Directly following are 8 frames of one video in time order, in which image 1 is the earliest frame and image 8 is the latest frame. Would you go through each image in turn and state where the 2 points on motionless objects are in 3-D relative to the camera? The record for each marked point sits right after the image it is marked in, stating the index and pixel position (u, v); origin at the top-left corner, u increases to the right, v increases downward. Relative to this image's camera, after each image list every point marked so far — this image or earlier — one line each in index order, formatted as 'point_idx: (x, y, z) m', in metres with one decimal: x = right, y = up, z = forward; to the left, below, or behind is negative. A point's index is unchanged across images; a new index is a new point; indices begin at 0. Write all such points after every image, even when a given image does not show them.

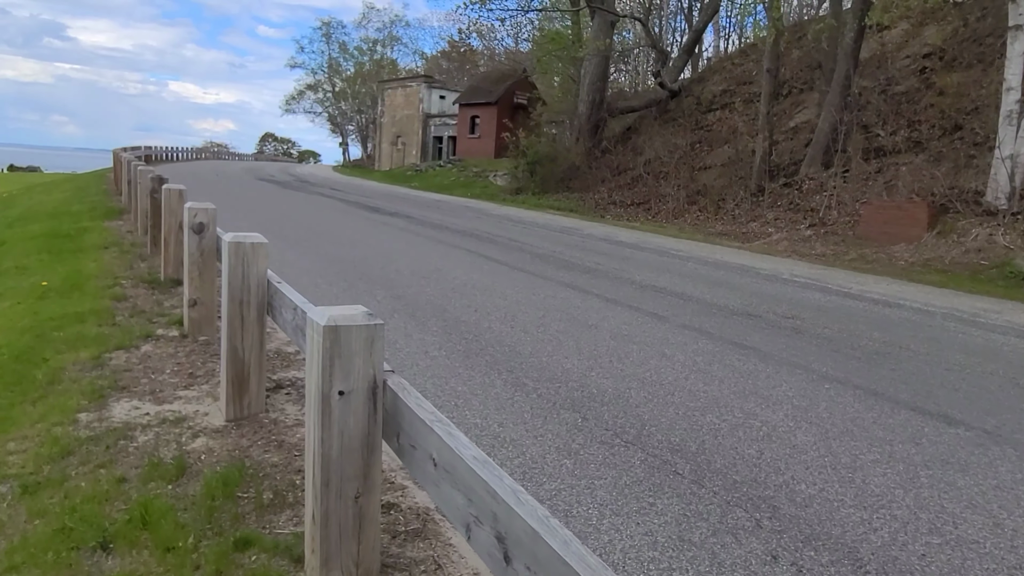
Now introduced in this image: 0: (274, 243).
0: (-3.4, +0.6, +10.7) m
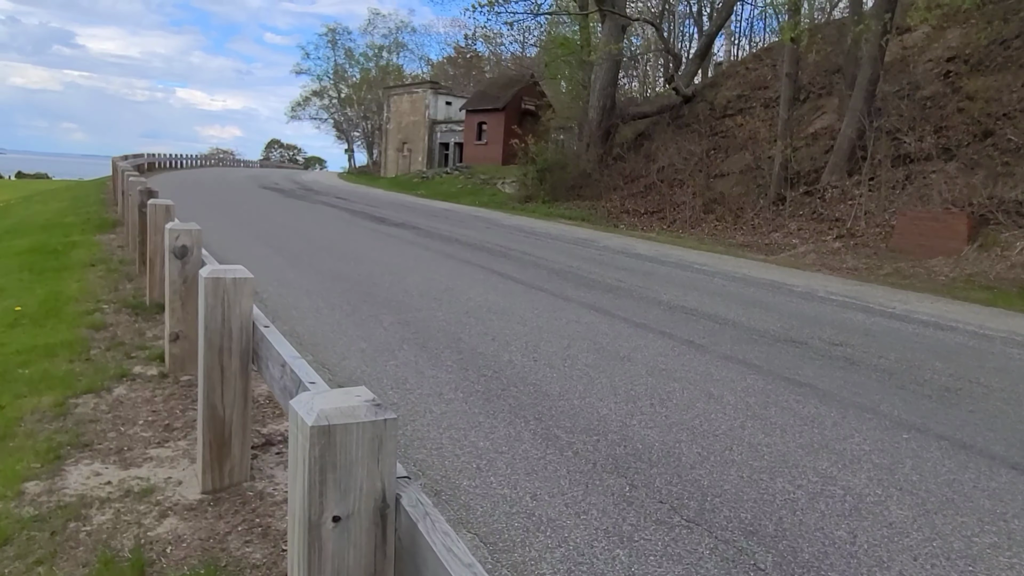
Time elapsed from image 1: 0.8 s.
0: (-3.2, +0.4, +10.0) m
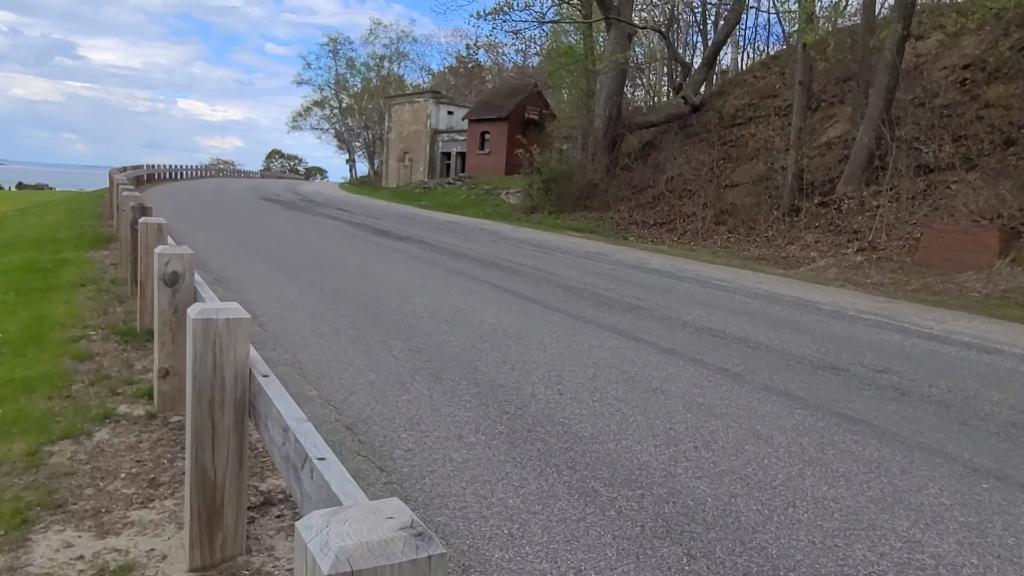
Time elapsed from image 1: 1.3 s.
0: (-3.0, +0.1, +9.5) m
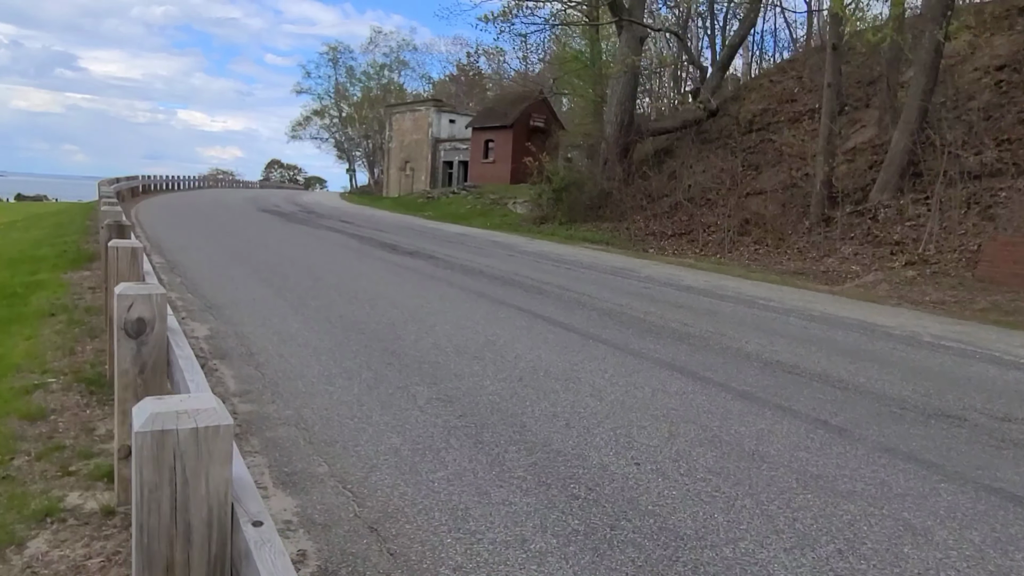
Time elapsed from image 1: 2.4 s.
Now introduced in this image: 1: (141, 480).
0: (-2.7, -0.2, +8.4) m
1: (-0.8, -0.4, +1.7) m
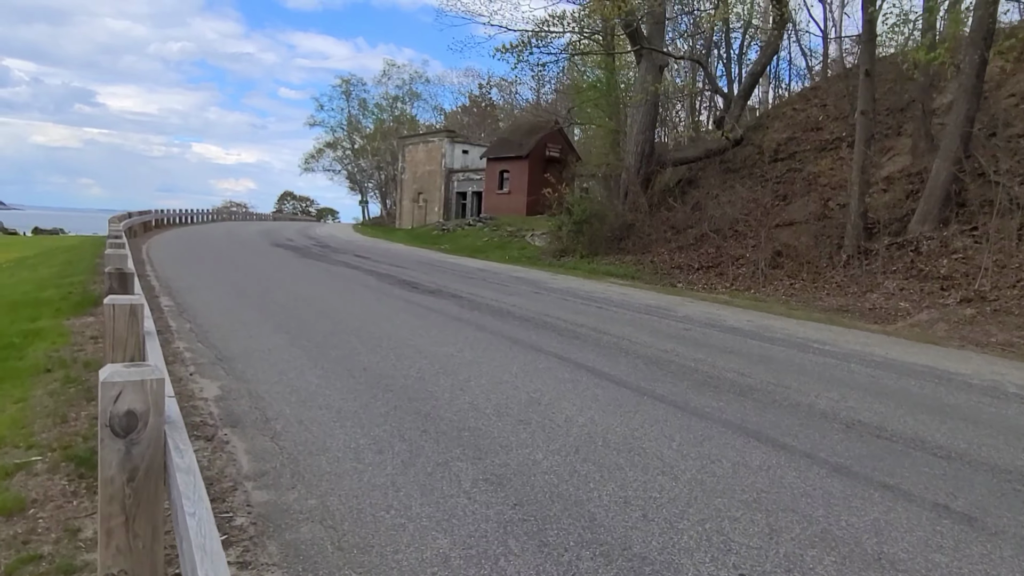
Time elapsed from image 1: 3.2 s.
0: (-2.3, -0.7, +7.7) m
1: (-0.5, -0.7, +0.9) m
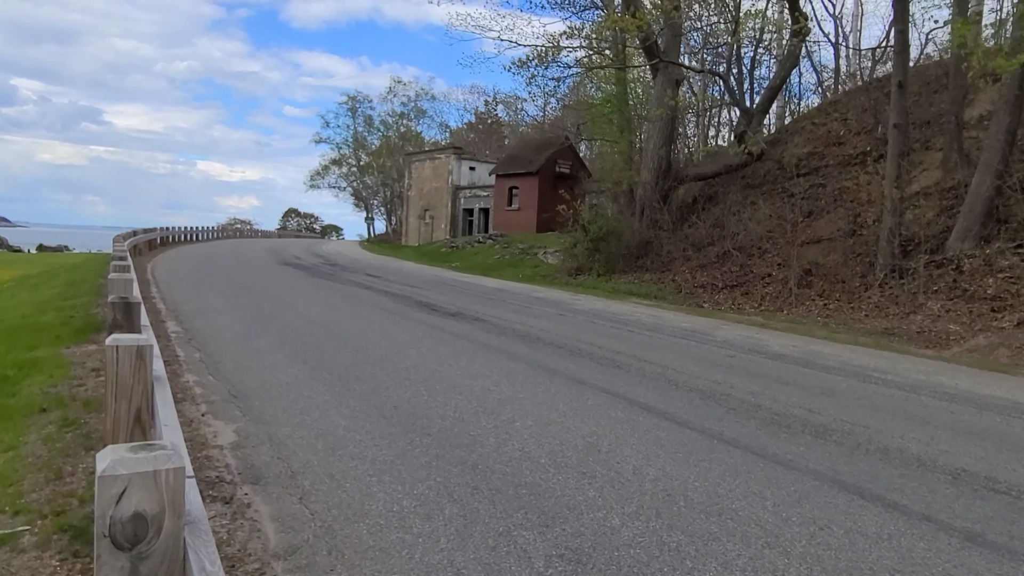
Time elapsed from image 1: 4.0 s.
0: (-1.9, -0.9, +7.0) m
1: (-0.2, -0.8, +0.2) m
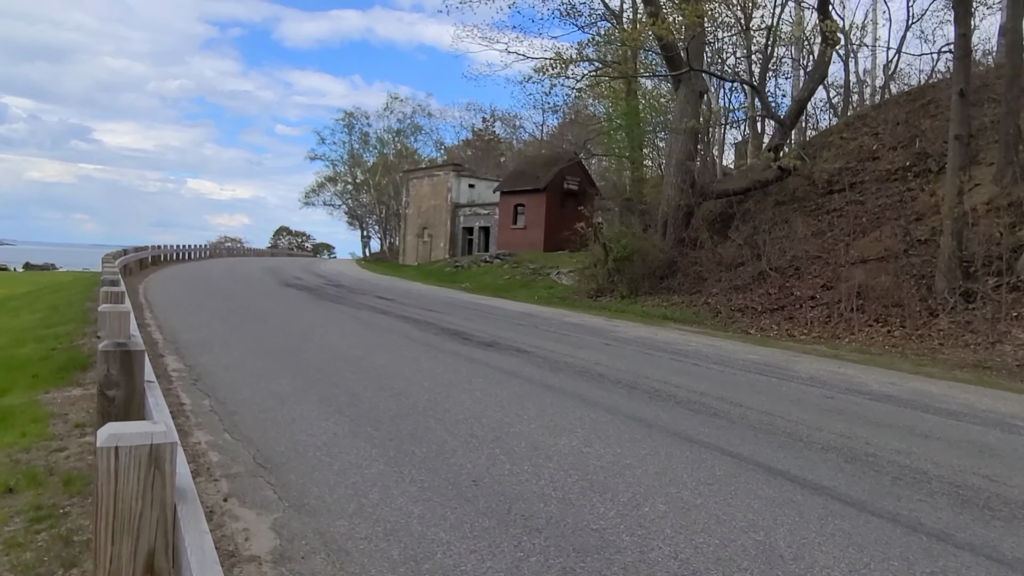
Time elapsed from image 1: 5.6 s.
0: (-1.1, -1.2, +5.5) m
1: (+0.7, -0.9, -1.3) m
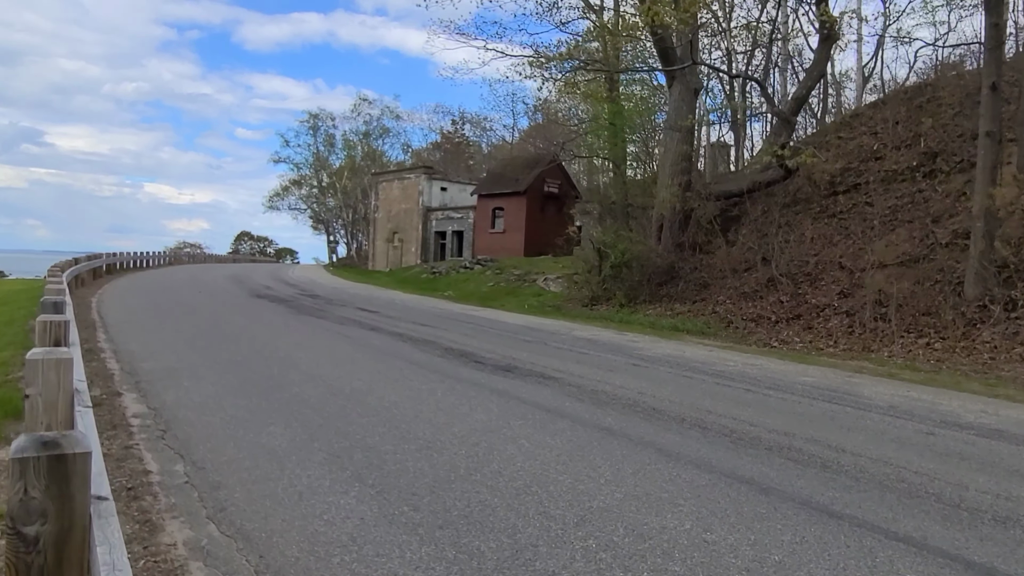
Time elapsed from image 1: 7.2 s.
0: (-0.6, -1.4, +3.9) m
1: (+1.5, -1.0, -2.7) m
